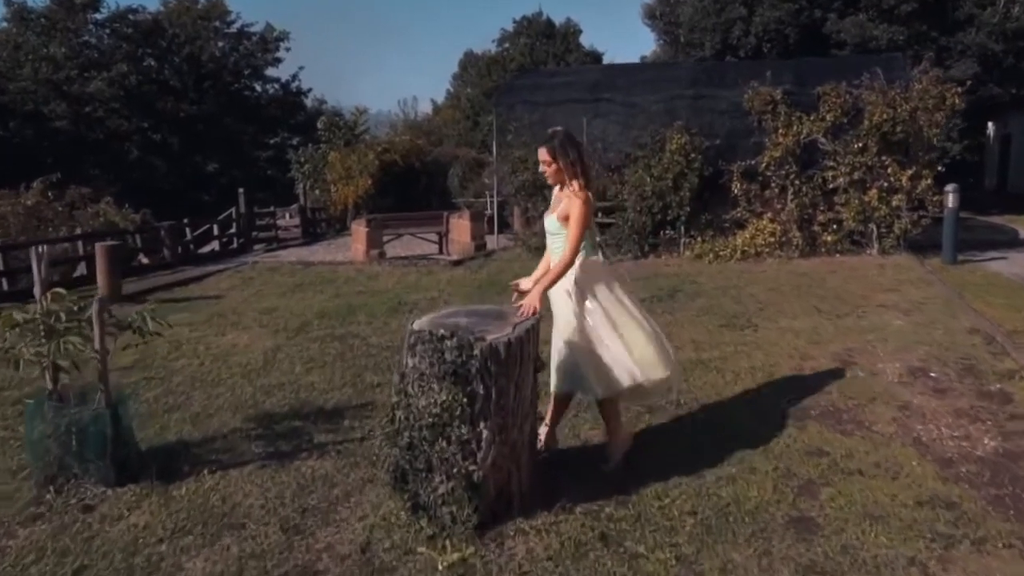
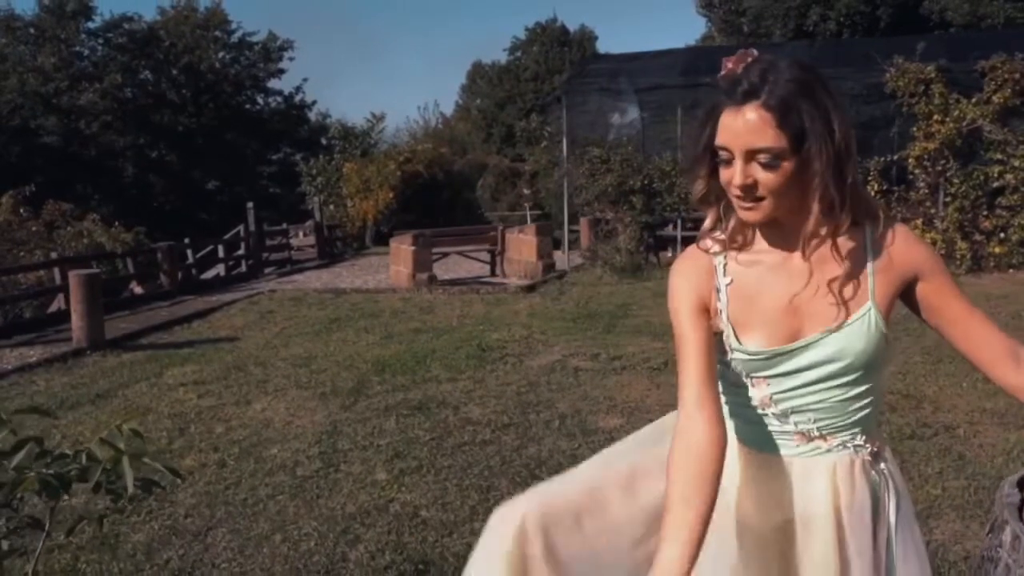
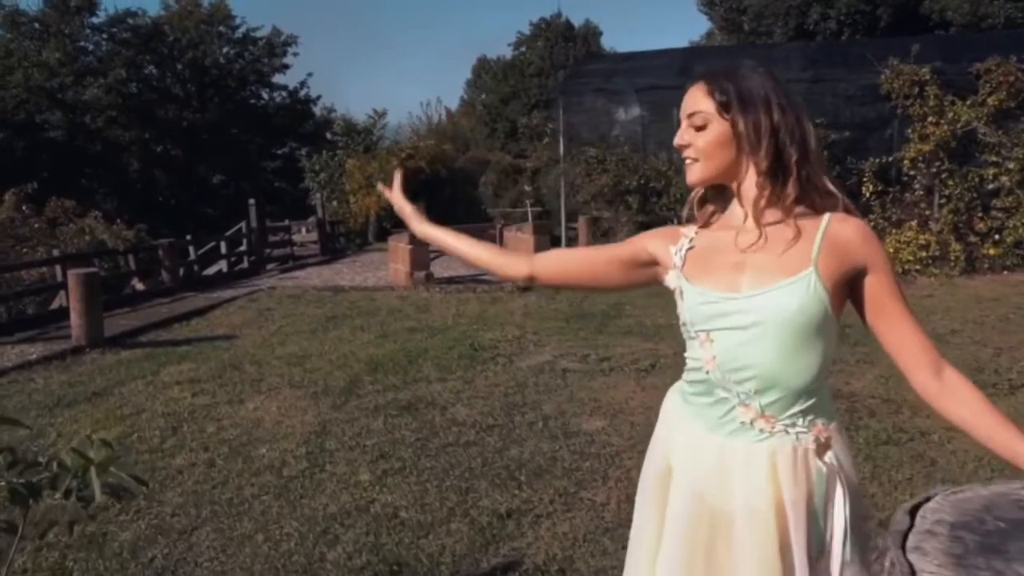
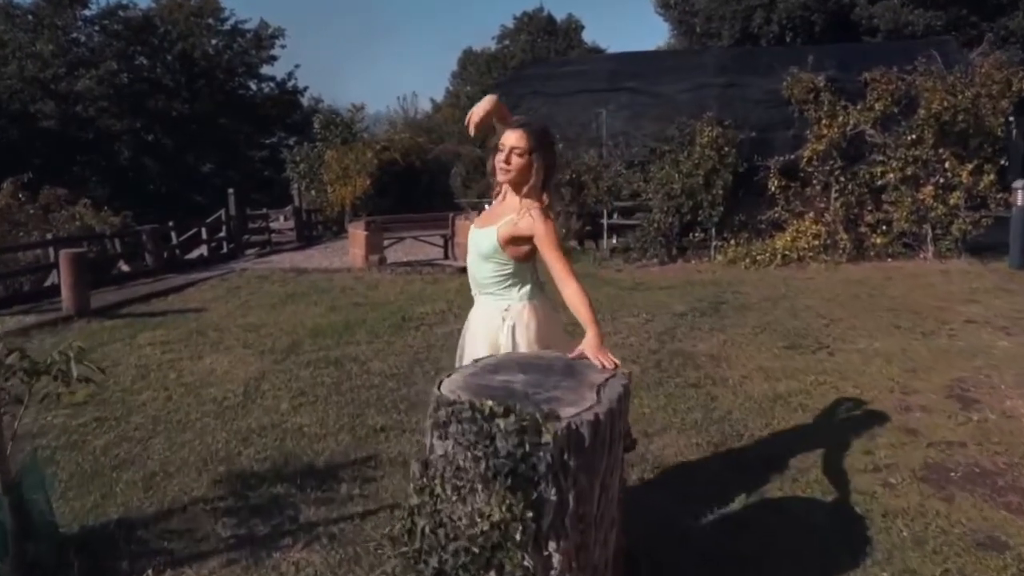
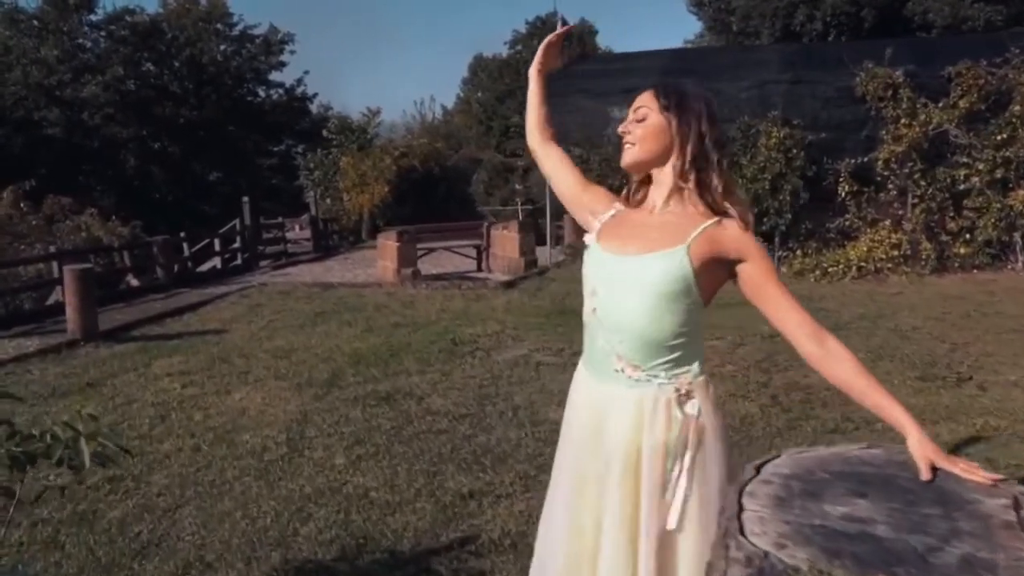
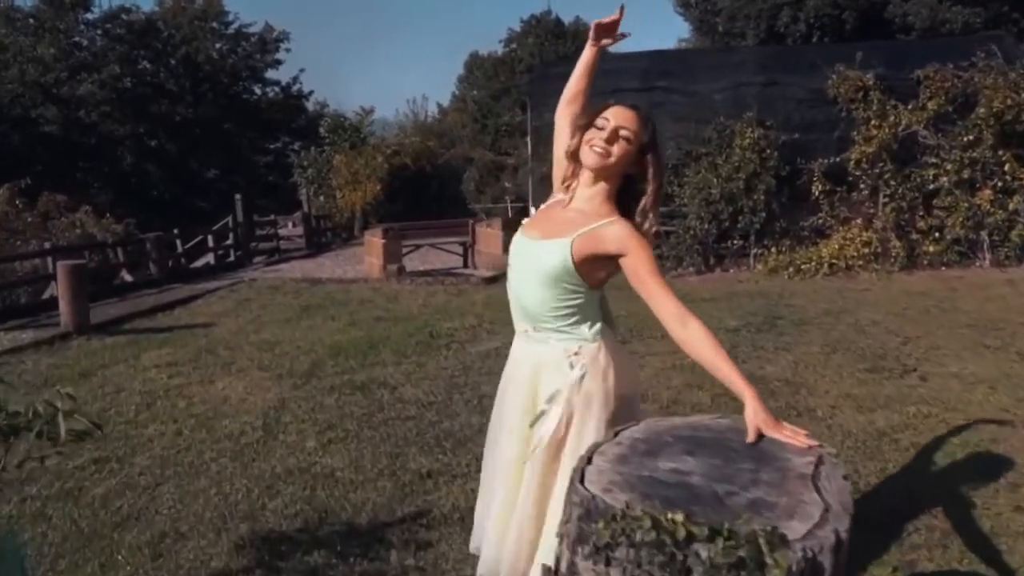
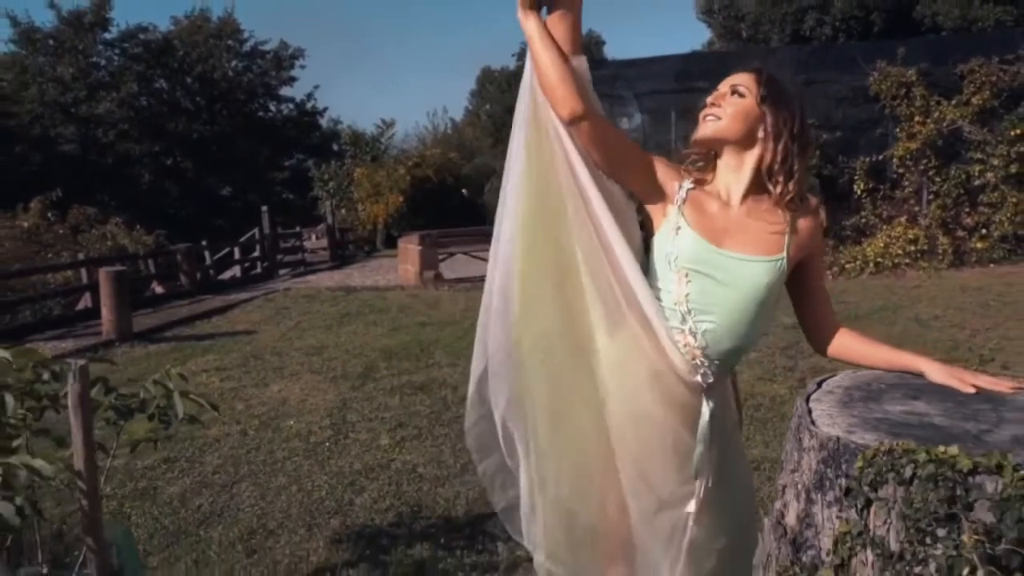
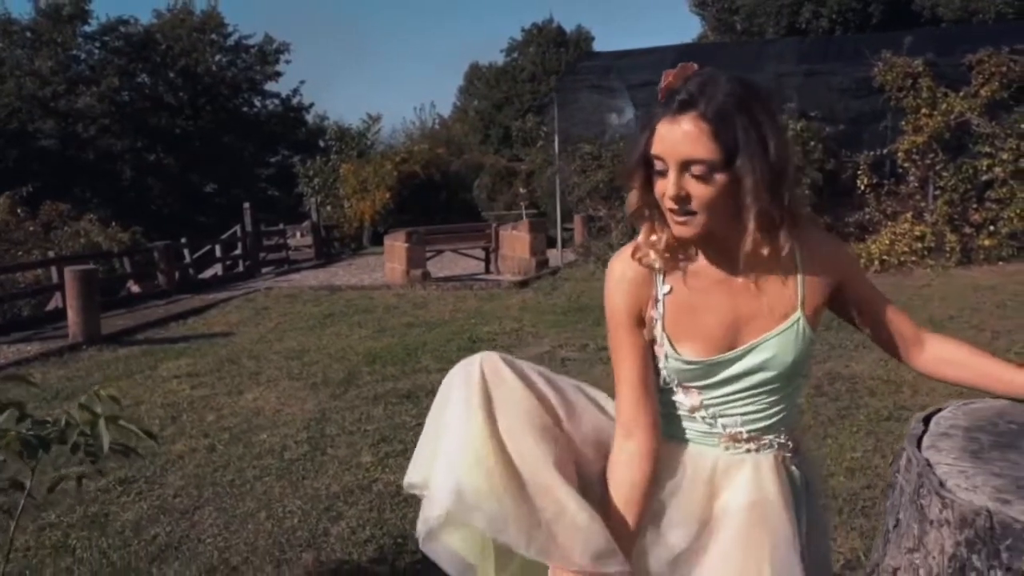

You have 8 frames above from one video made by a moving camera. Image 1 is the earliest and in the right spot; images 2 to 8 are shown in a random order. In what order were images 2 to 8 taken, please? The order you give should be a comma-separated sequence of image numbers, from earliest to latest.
4, 6, 5, 3, 2, 8, 7
